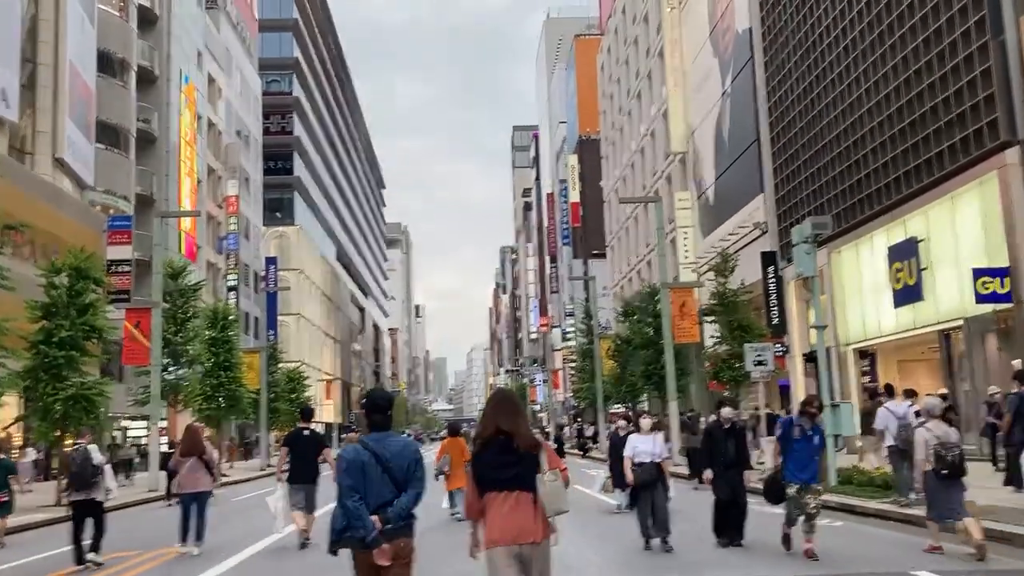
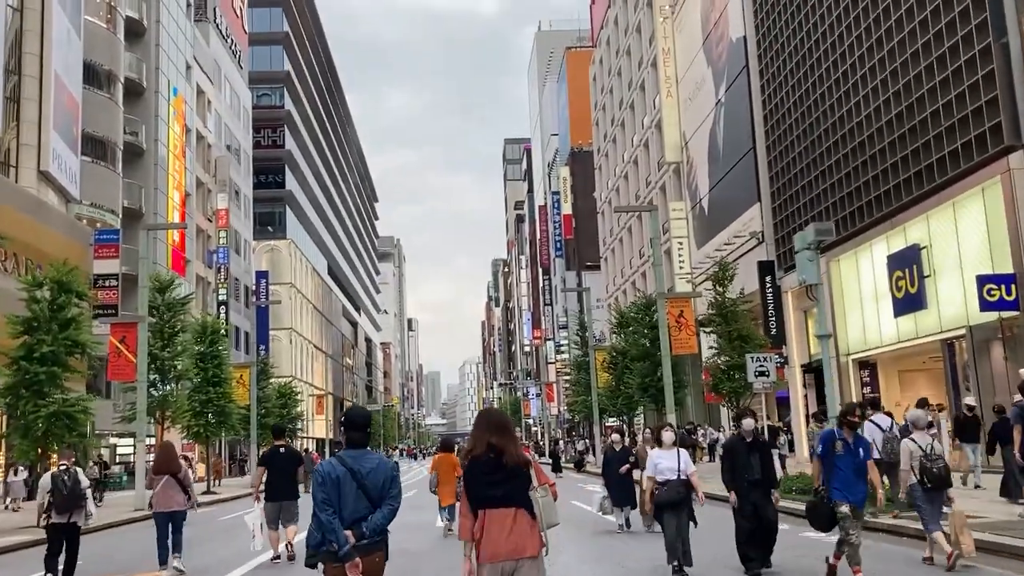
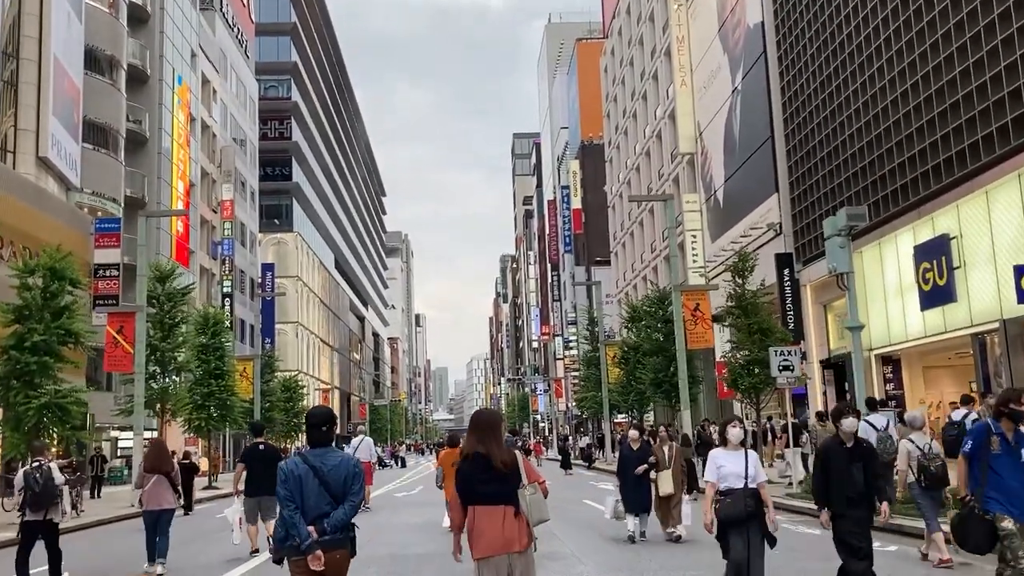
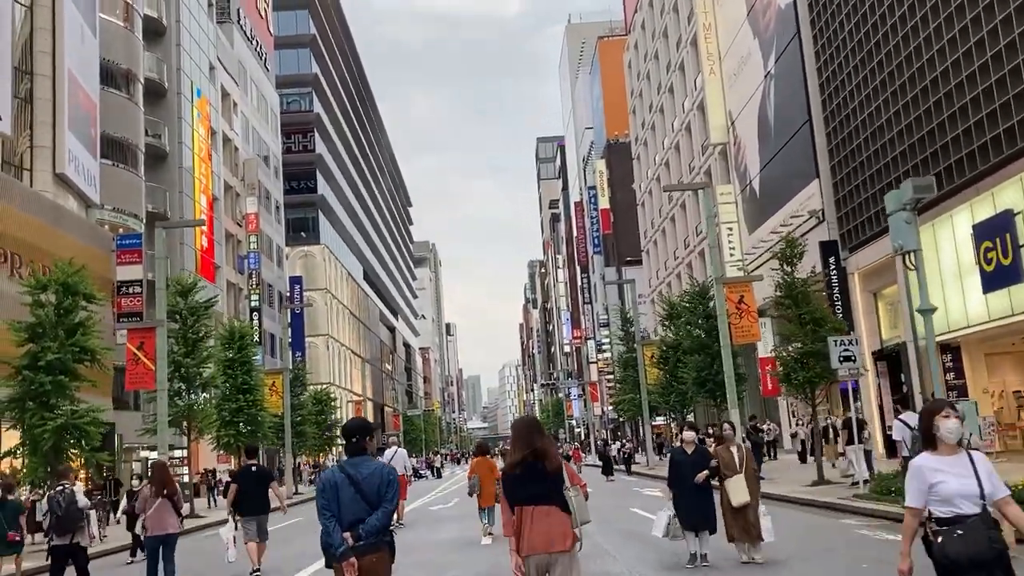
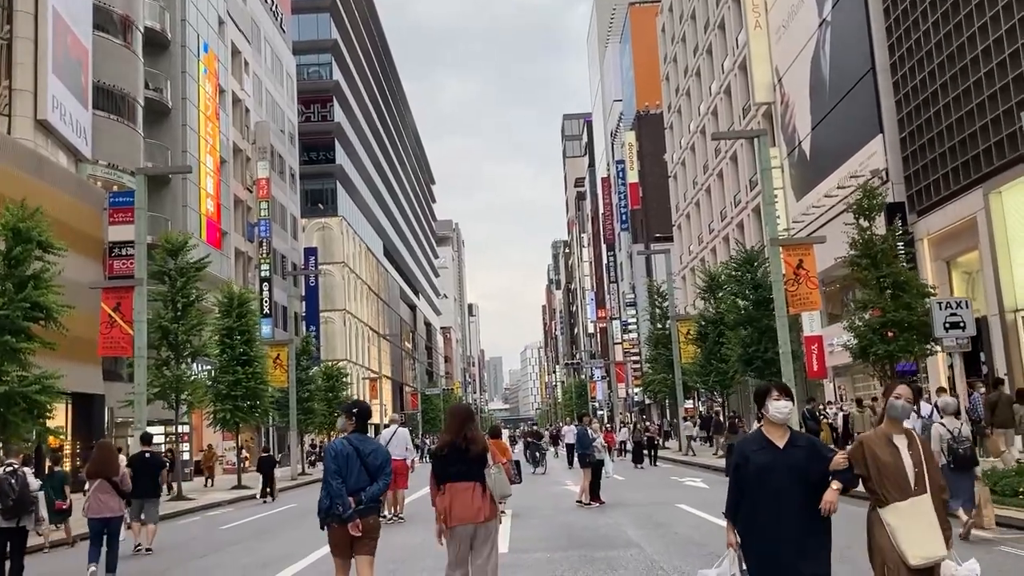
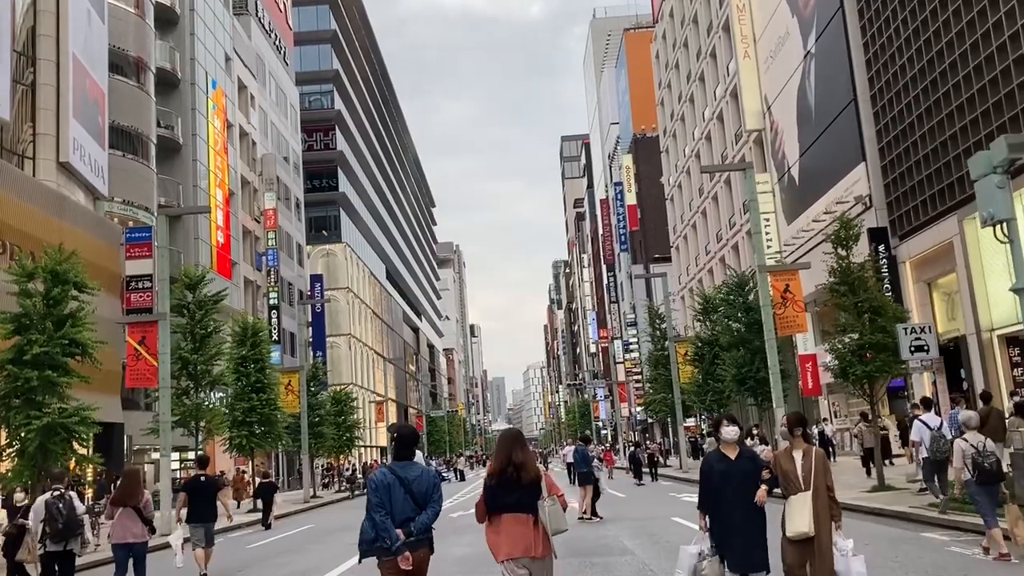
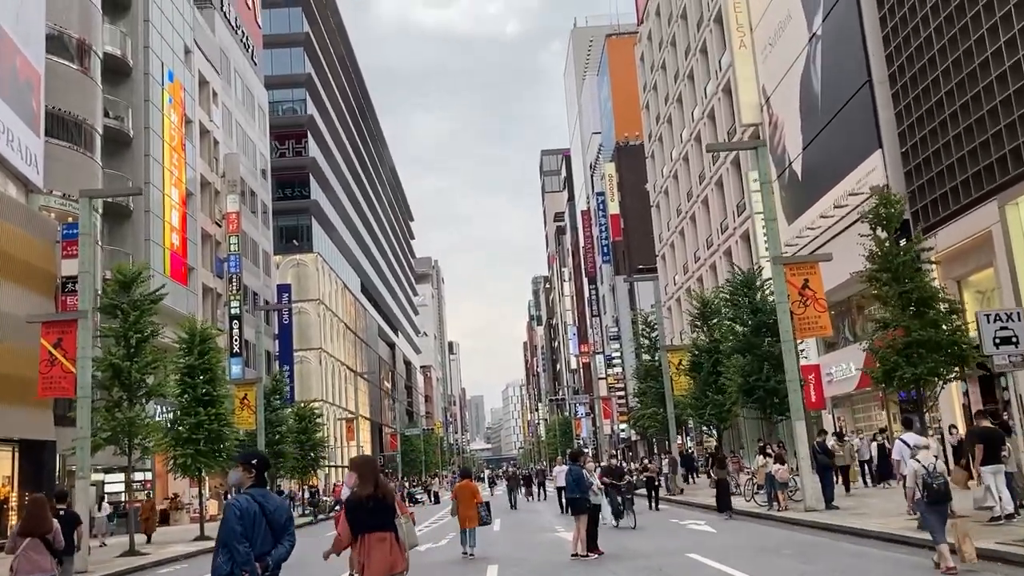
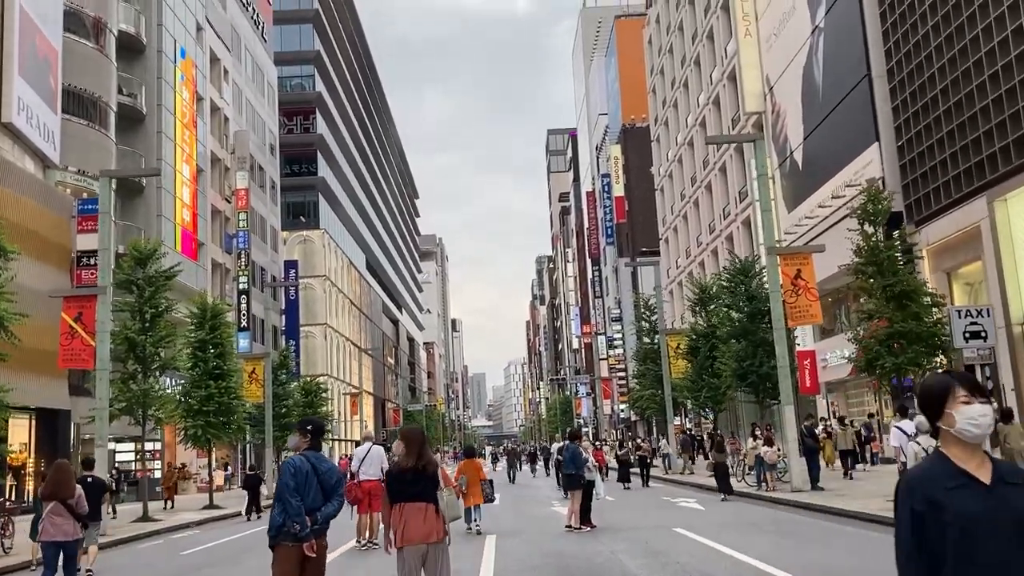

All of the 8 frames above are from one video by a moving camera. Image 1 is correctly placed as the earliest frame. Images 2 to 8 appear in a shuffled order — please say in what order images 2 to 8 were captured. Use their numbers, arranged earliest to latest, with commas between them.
2, 3, 4, 6, 5, 8, 7
